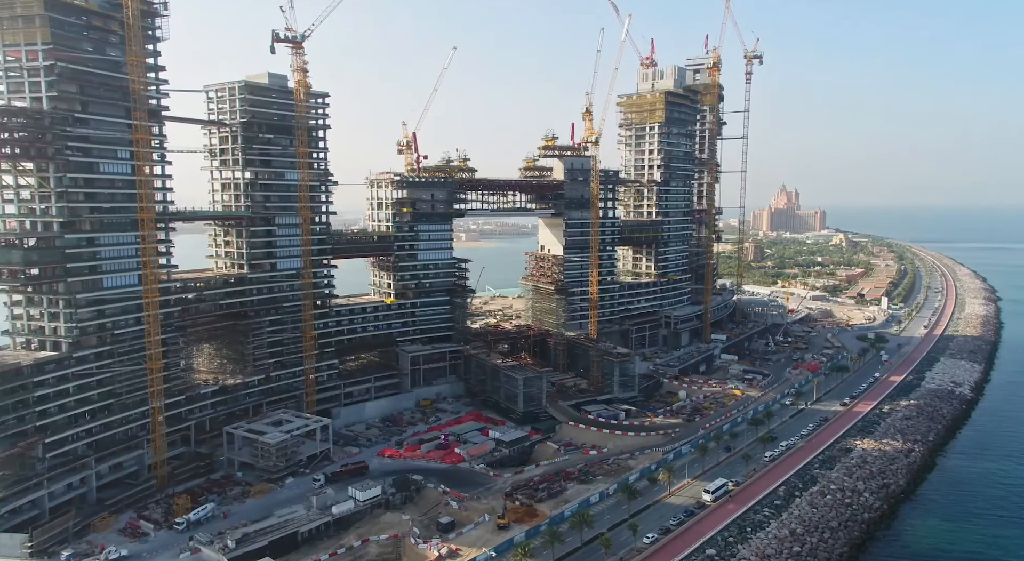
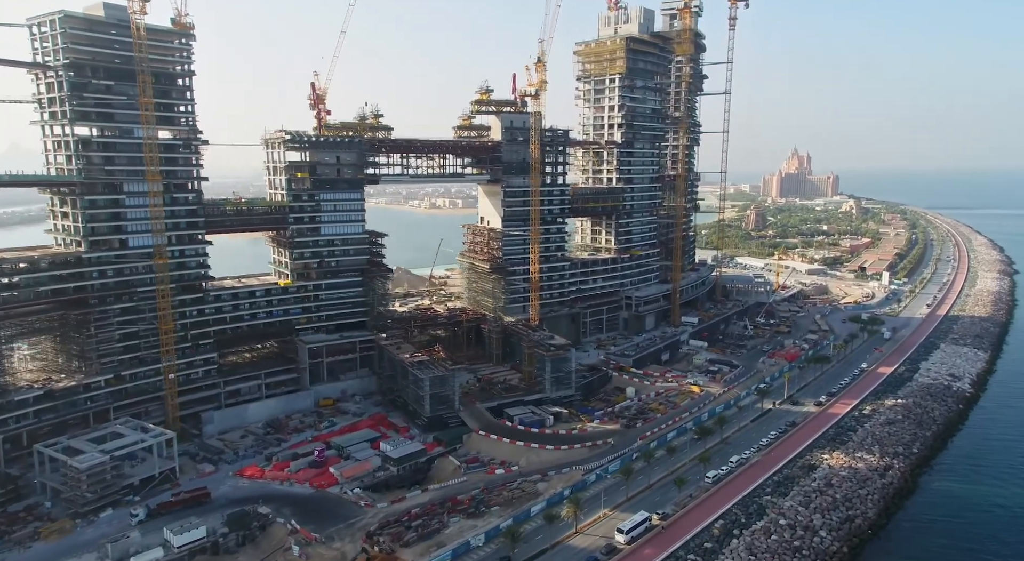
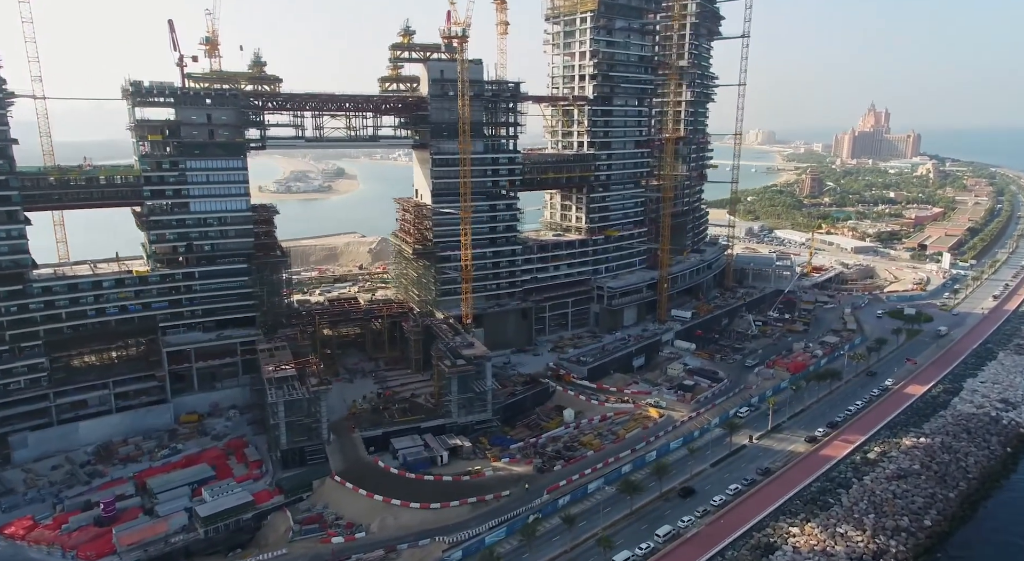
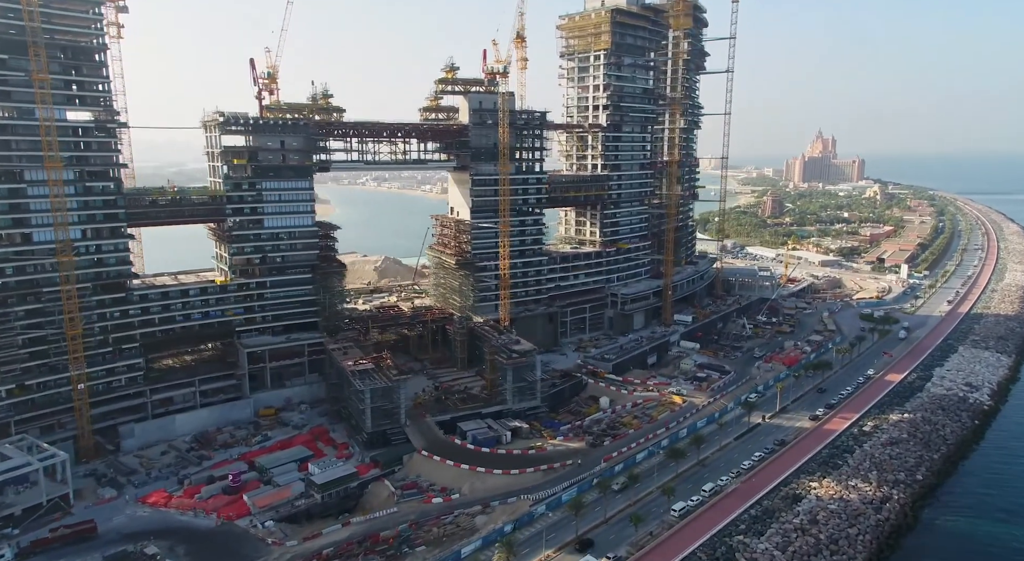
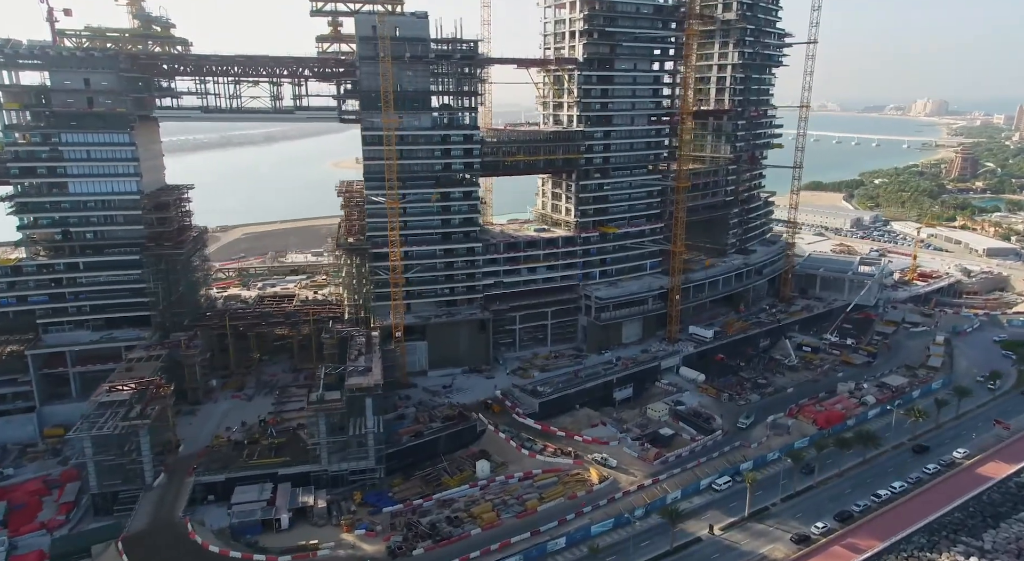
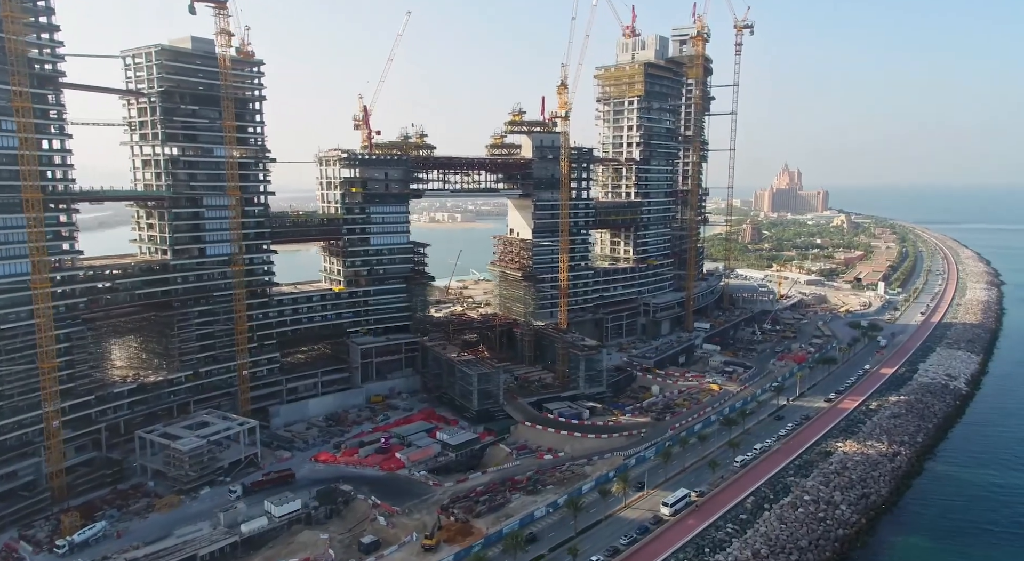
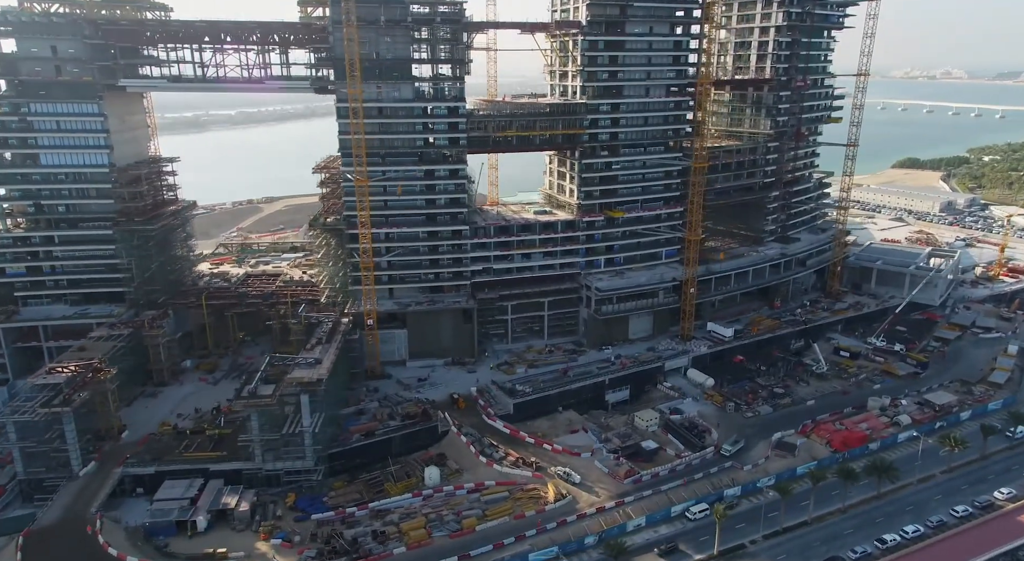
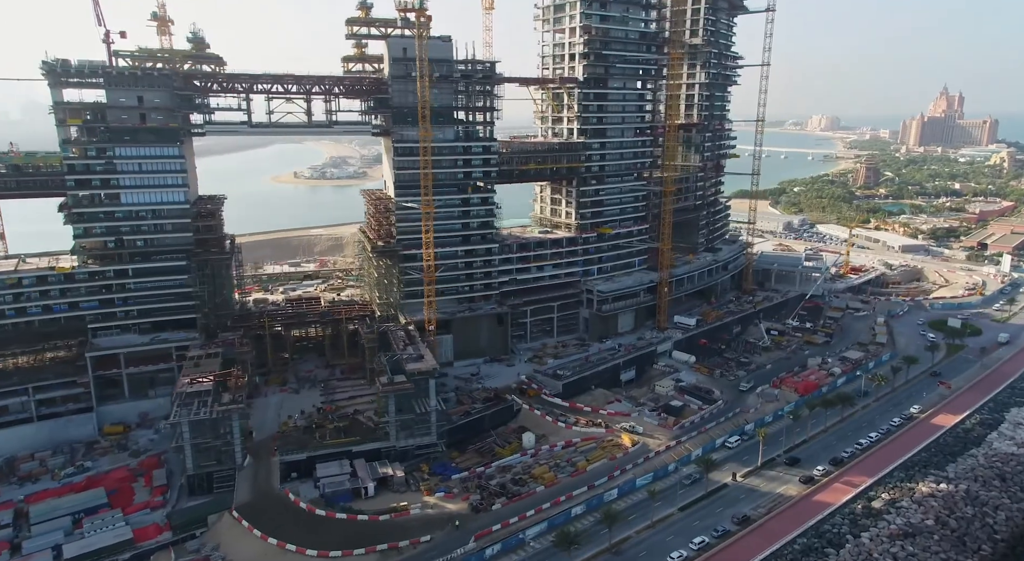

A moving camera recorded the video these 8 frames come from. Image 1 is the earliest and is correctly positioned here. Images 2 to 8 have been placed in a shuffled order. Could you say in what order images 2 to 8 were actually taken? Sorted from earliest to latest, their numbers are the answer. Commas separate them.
6, 2, 4, 3, 8, 5, 7
